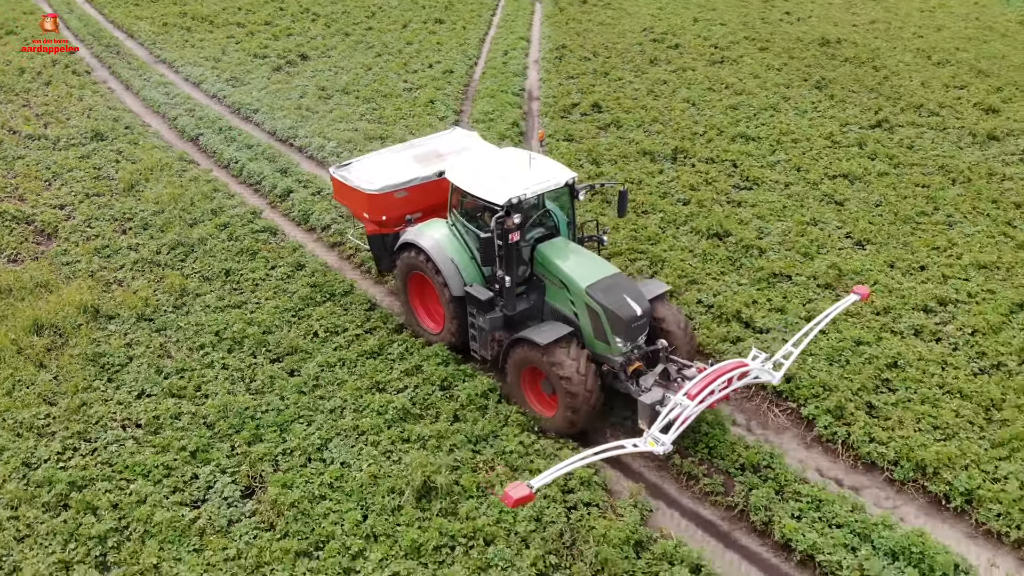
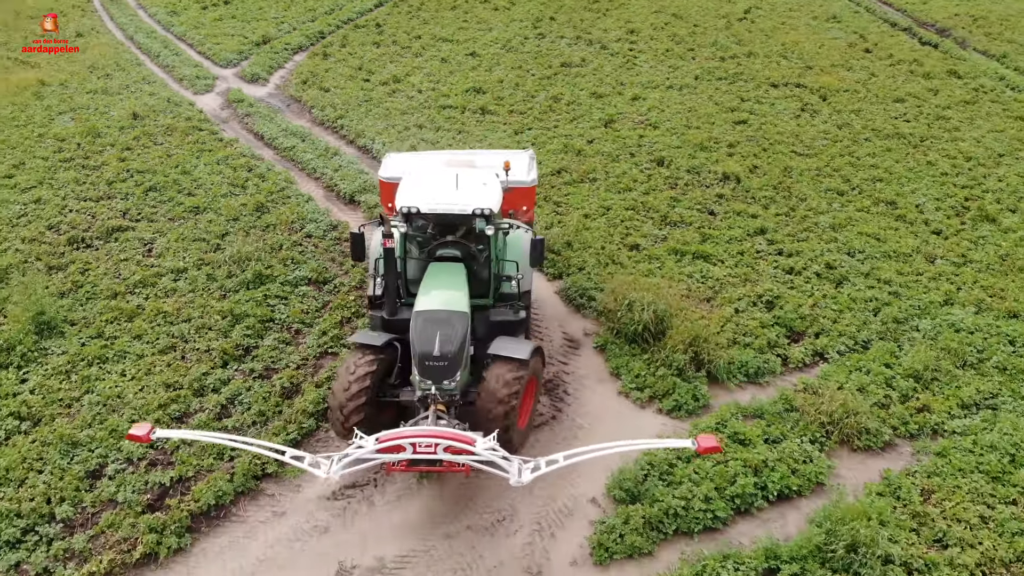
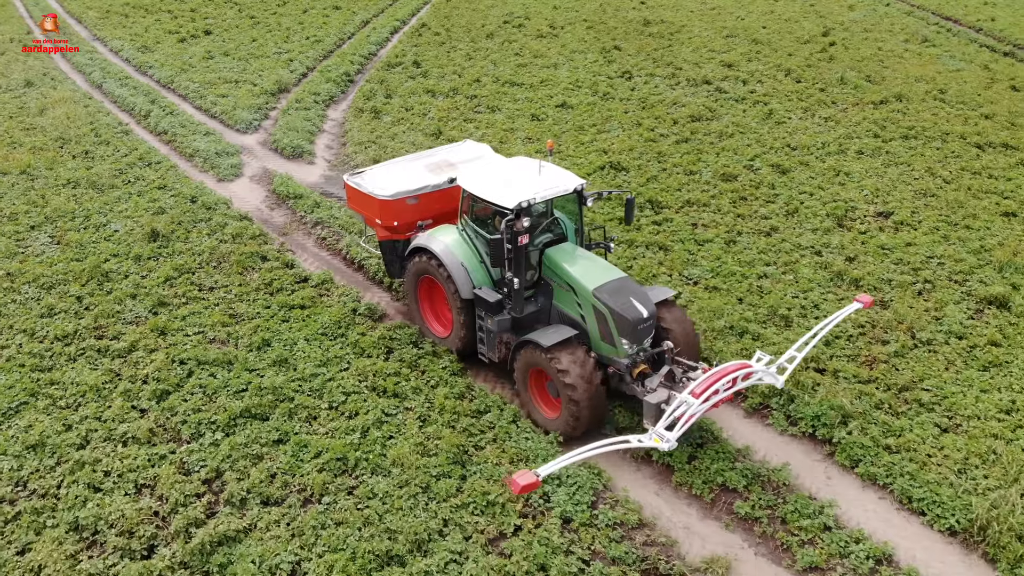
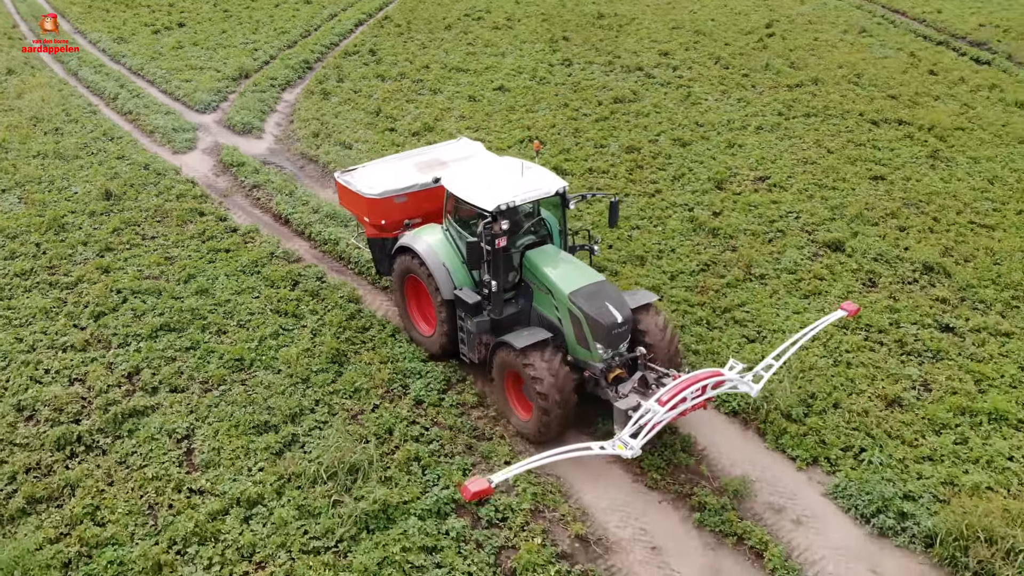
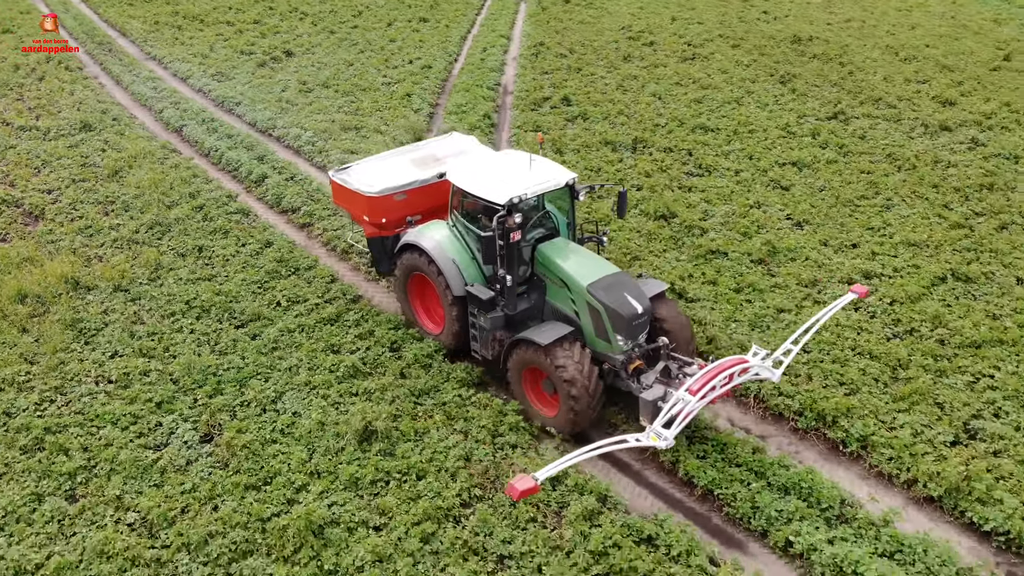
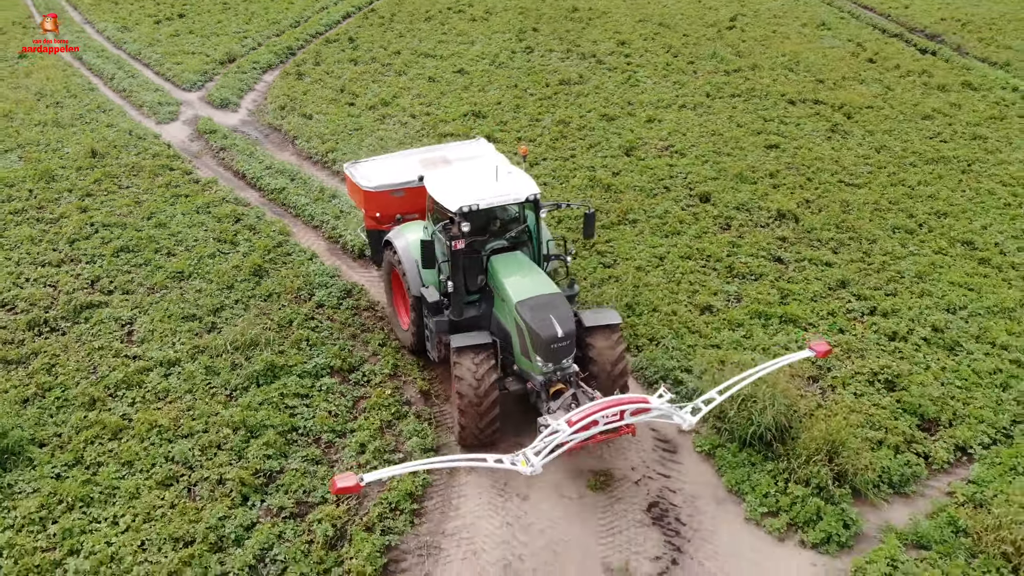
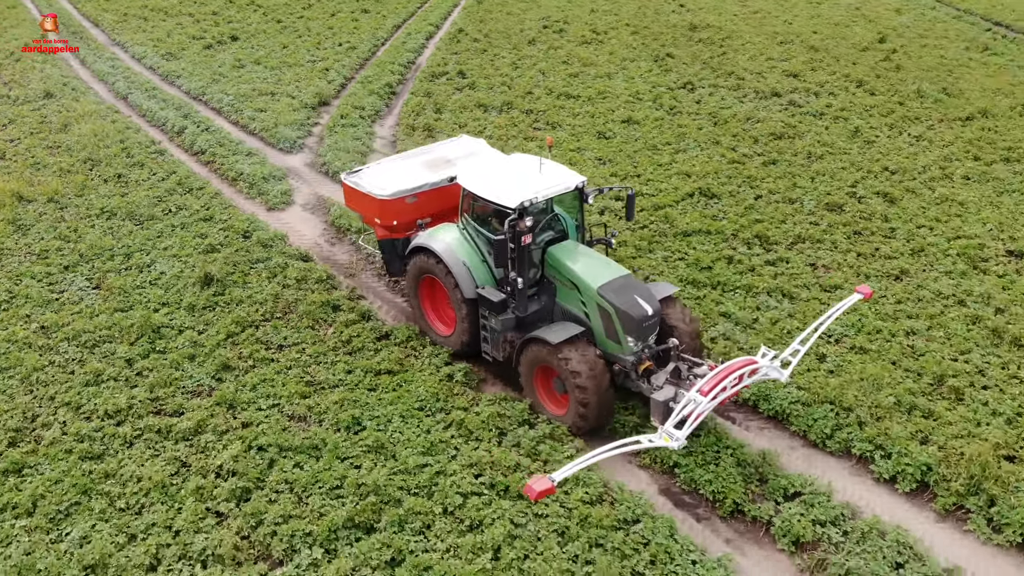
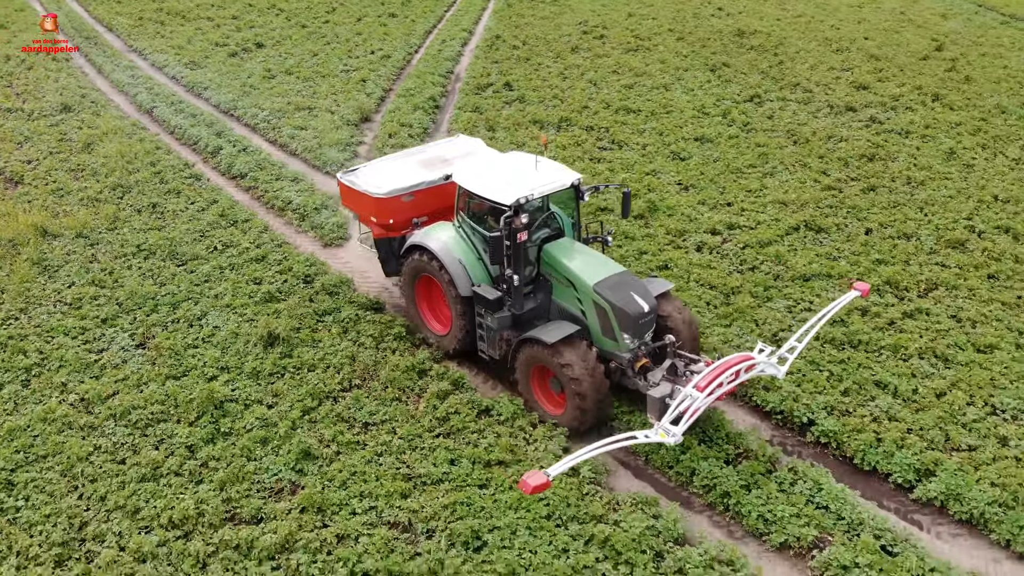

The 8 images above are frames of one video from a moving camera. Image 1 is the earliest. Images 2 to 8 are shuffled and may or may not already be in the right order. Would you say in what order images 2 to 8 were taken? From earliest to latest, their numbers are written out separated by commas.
5, 8, 7, 3, 4, 6, 2
